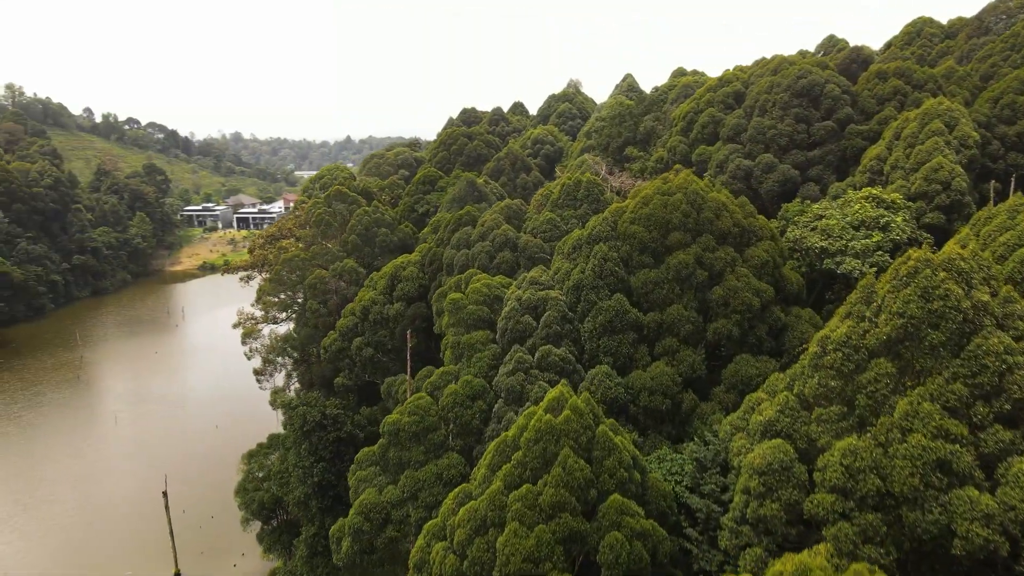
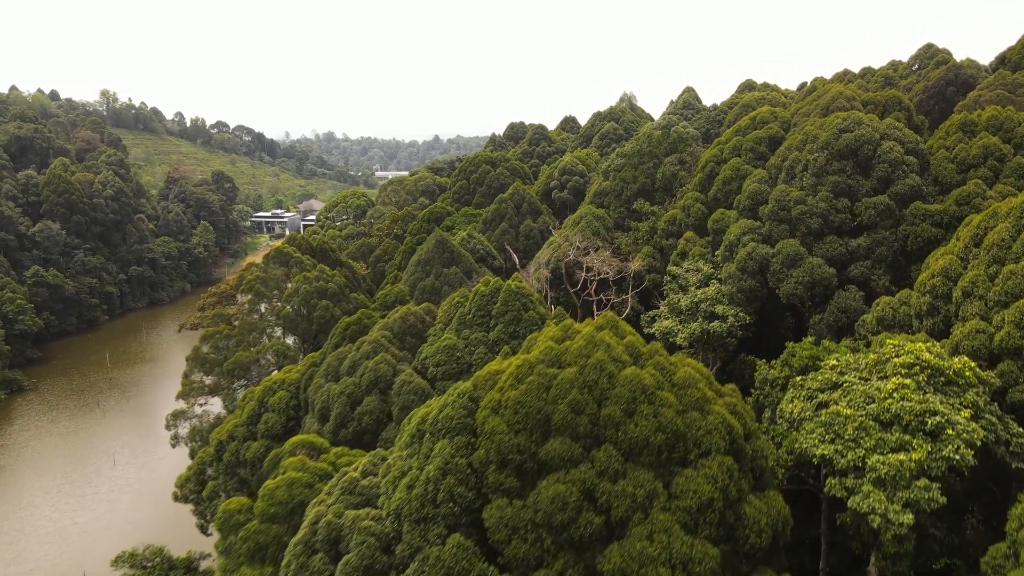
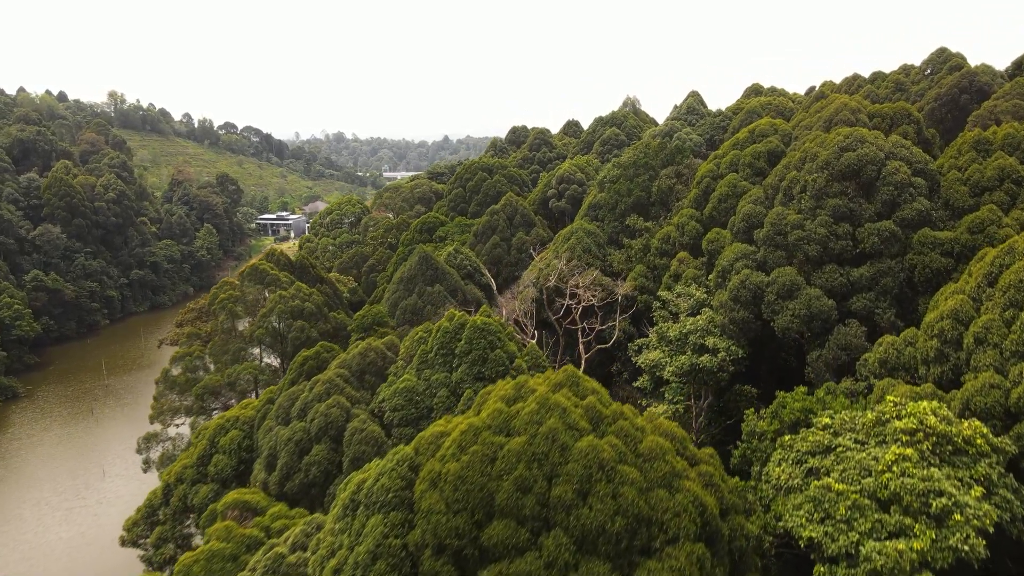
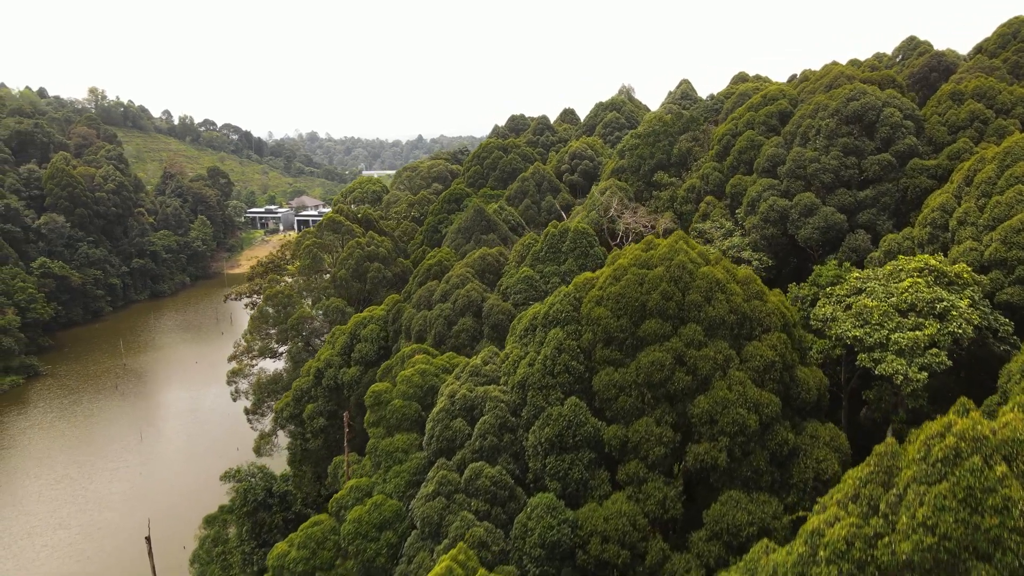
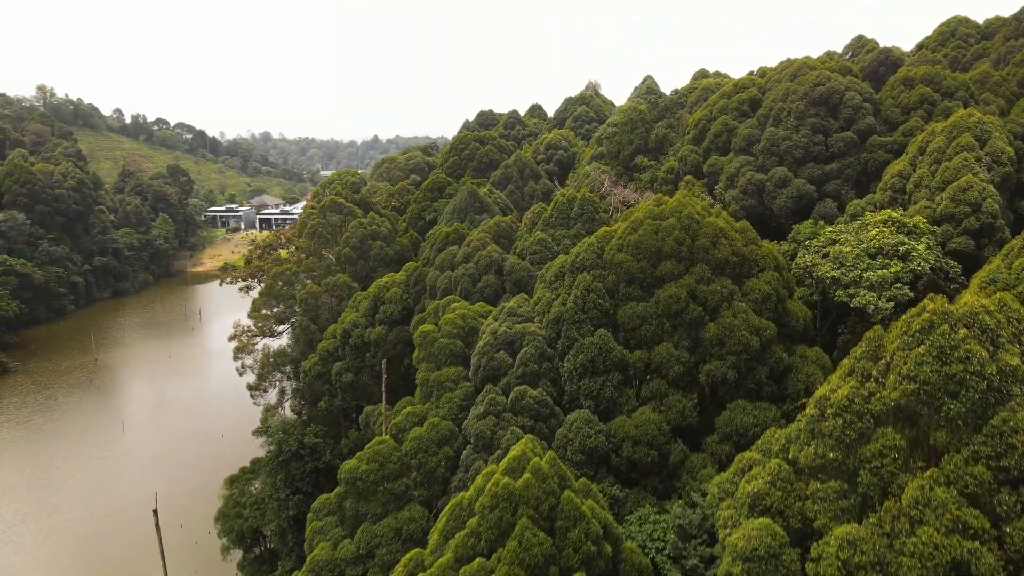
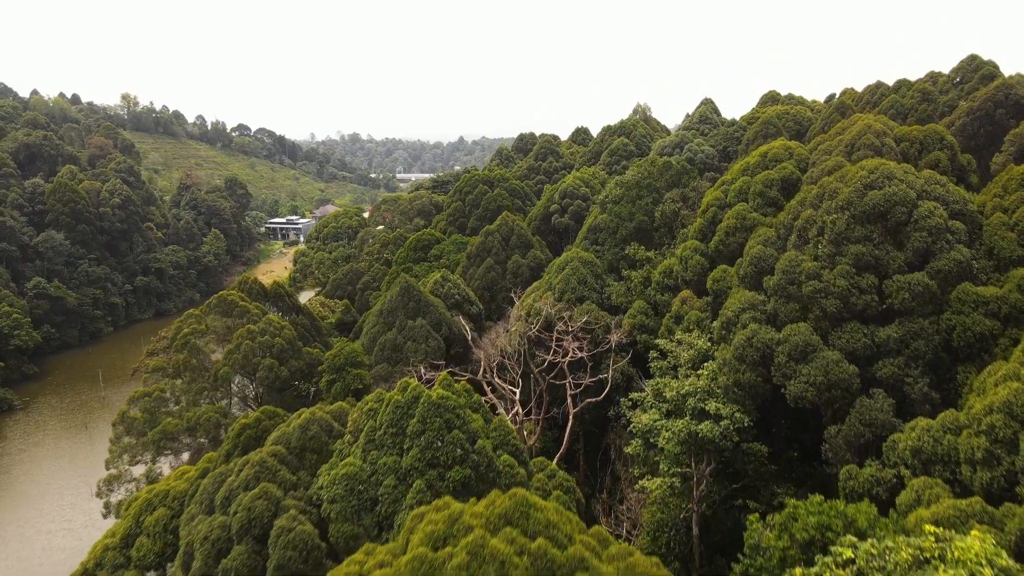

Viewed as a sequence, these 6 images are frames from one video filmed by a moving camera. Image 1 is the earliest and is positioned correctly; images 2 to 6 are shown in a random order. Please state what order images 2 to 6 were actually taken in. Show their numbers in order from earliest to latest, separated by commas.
5, 4, 2, 3, 6
